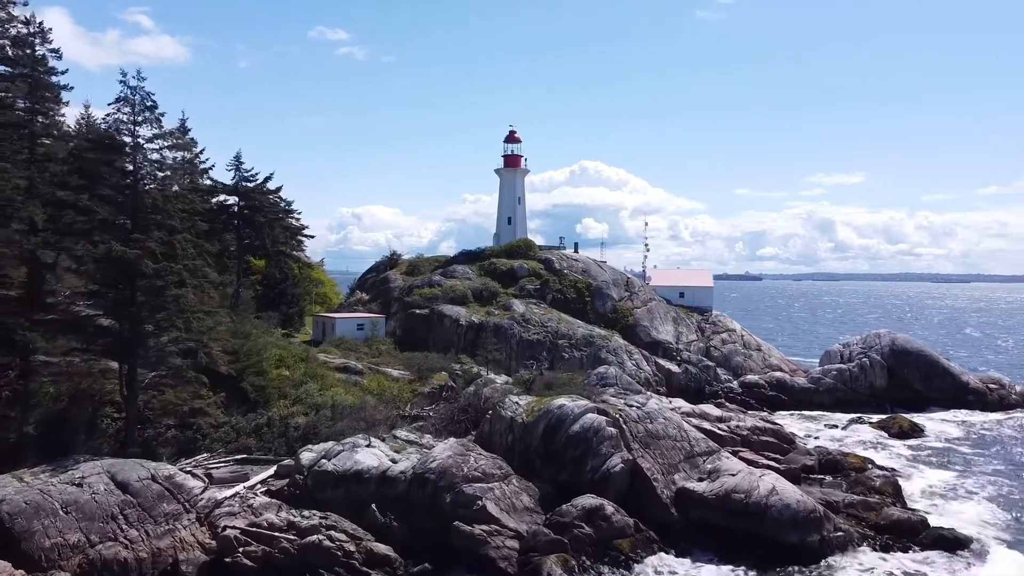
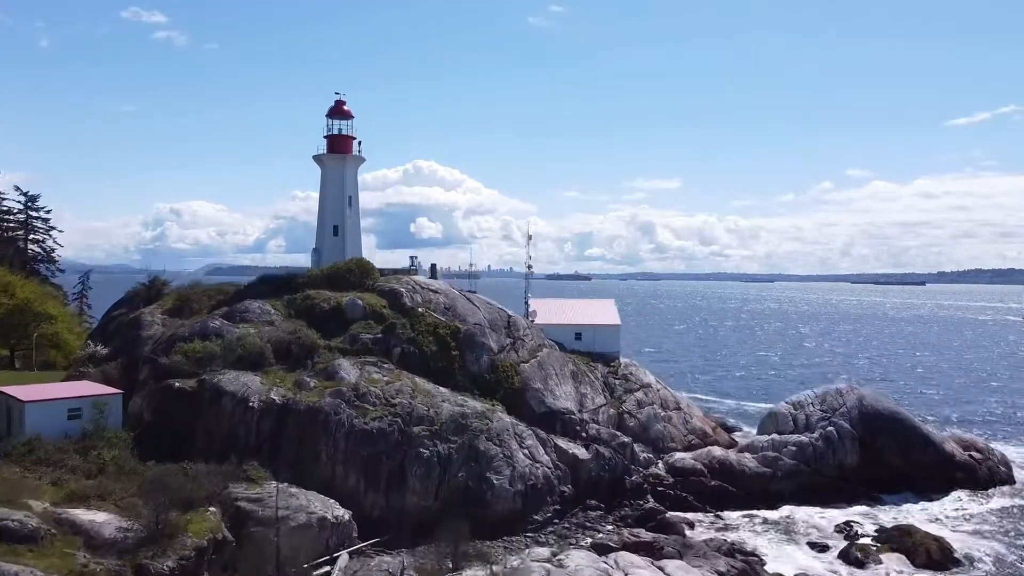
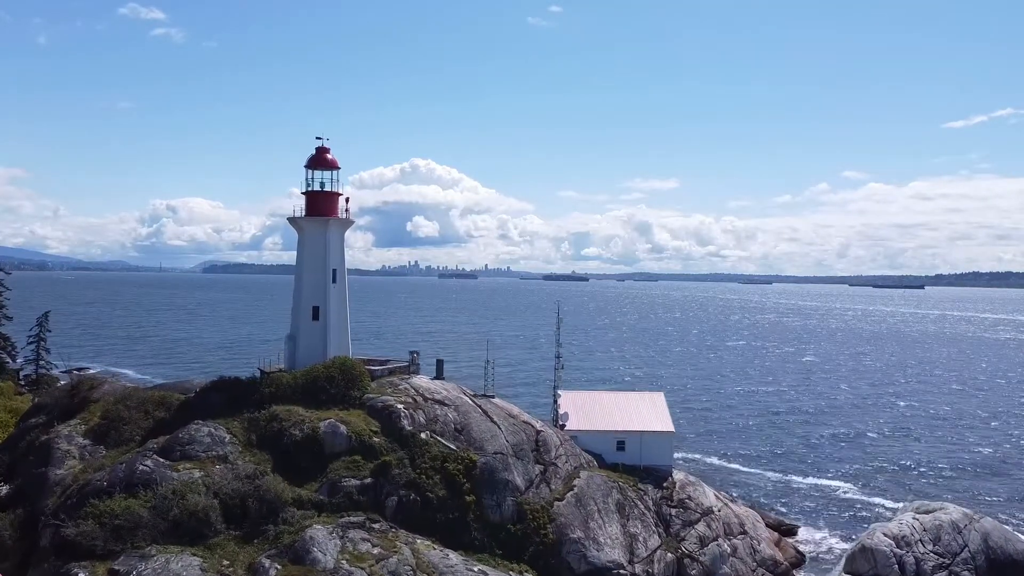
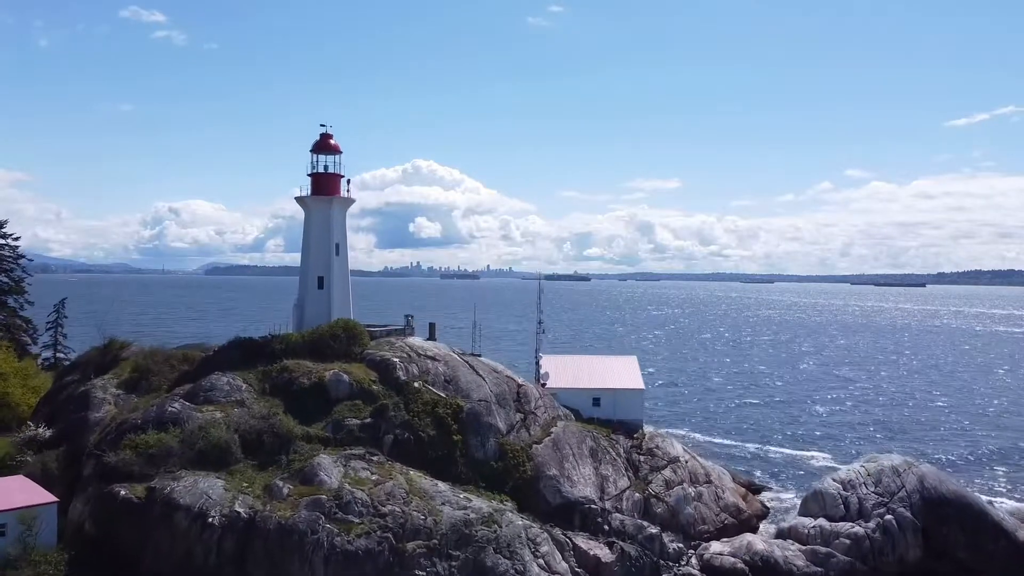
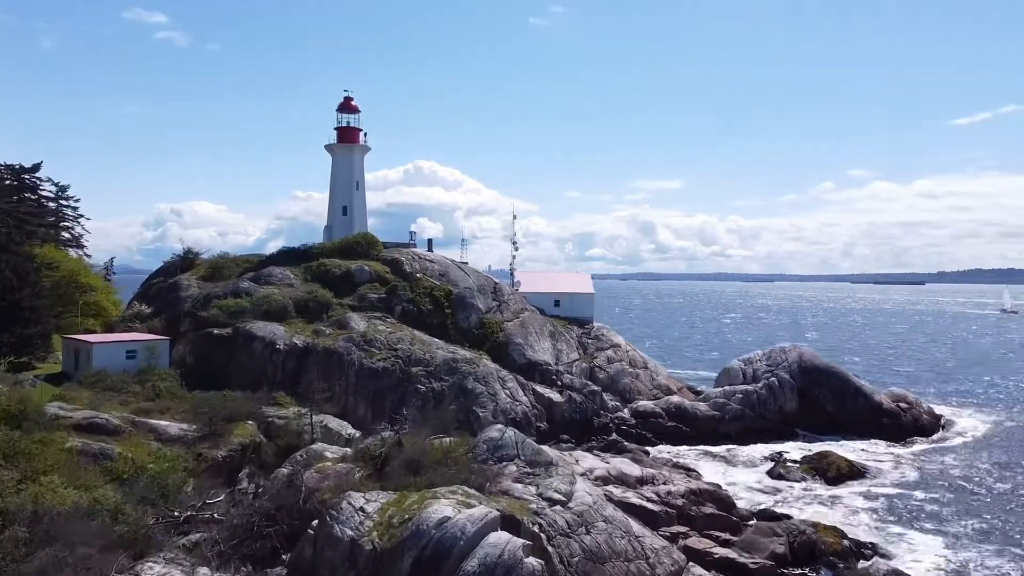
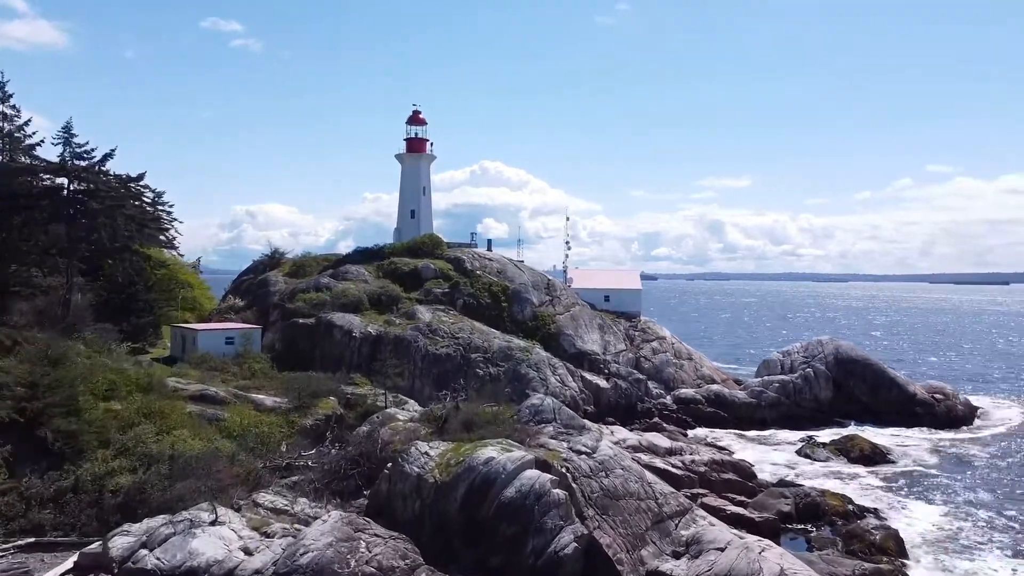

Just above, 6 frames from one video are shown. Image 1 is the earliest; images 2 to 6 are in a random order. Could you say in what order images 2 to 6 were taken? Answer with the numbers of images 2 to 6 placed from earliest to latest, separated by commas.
6, 5, 2, 4, 3
